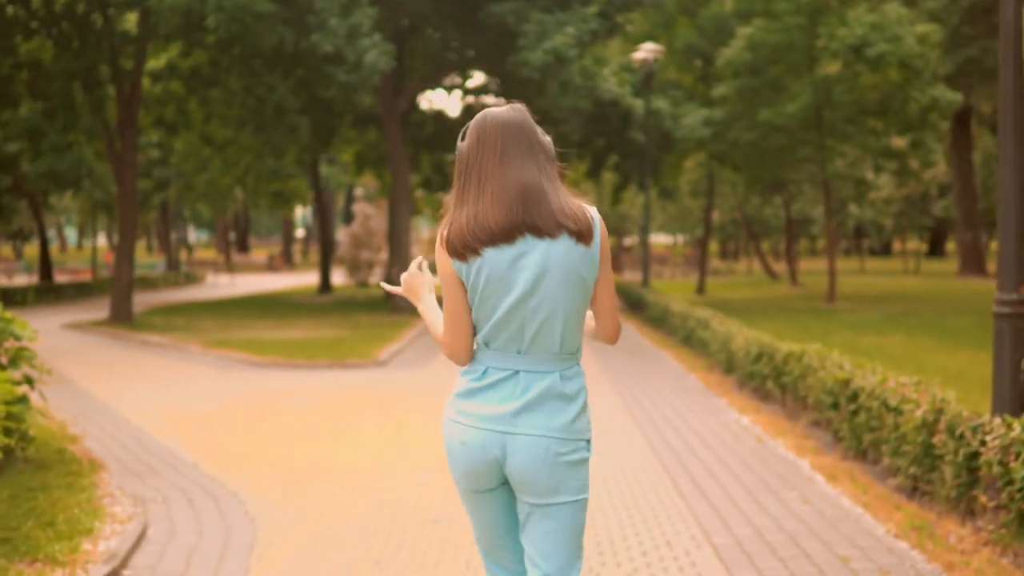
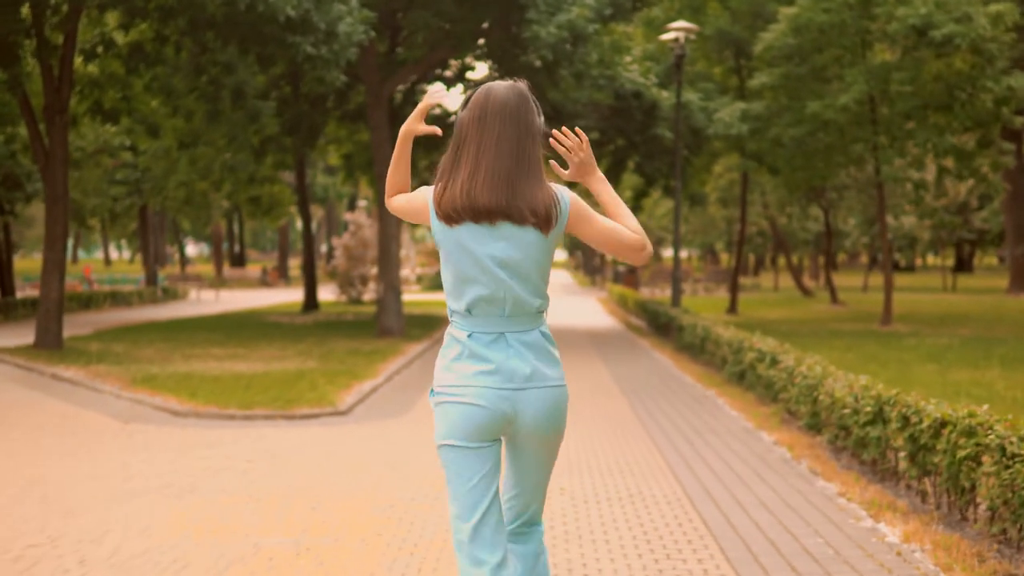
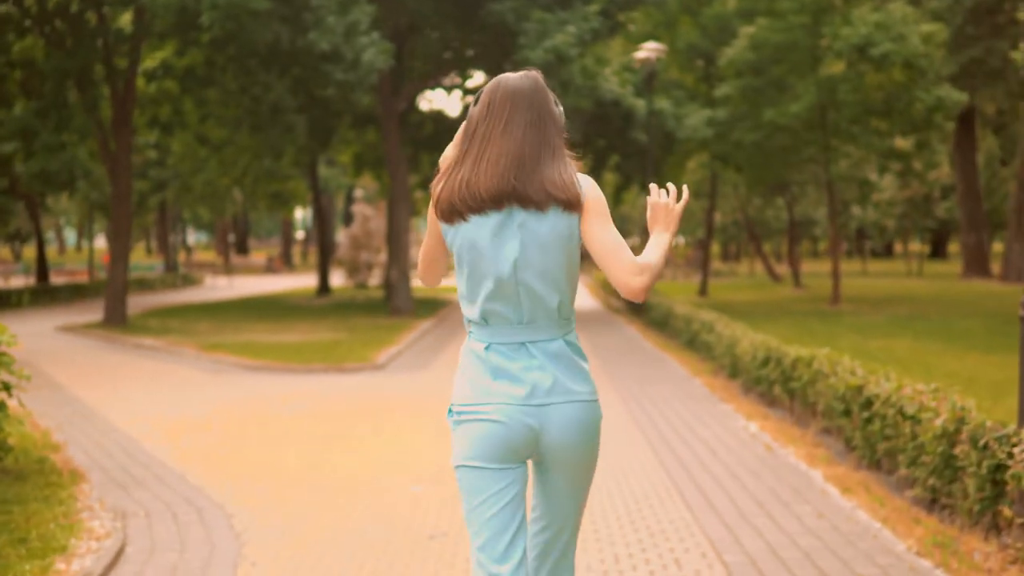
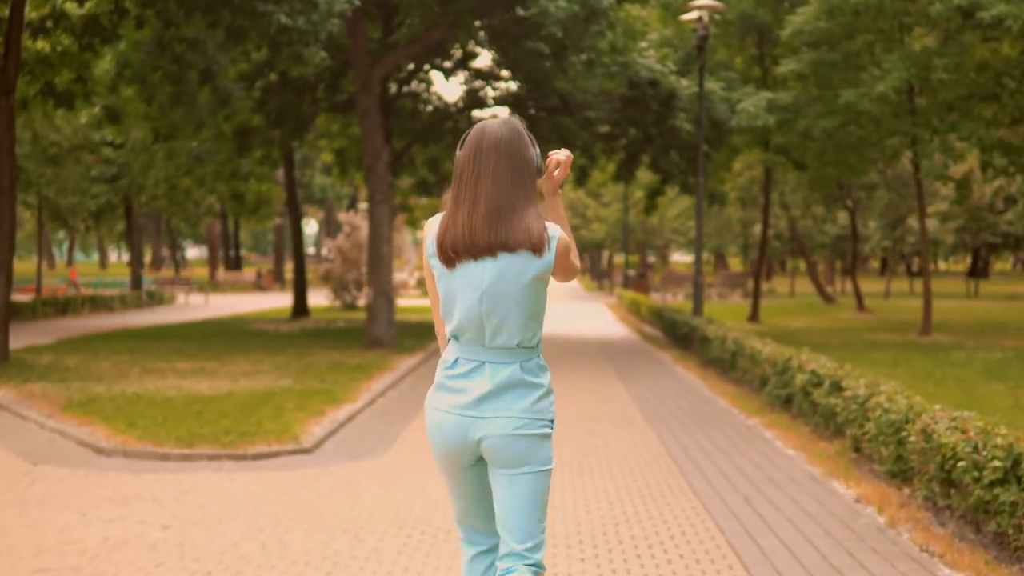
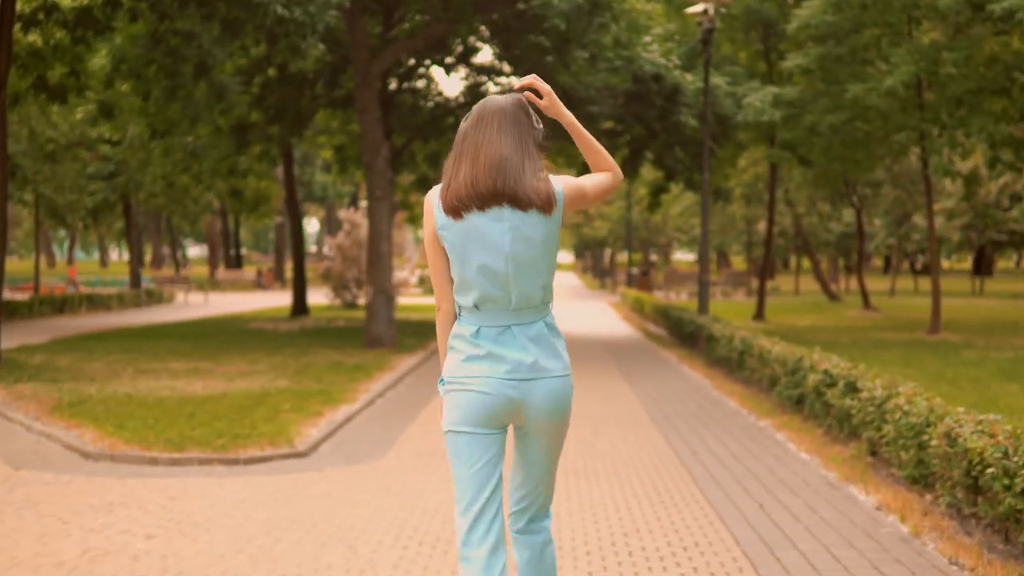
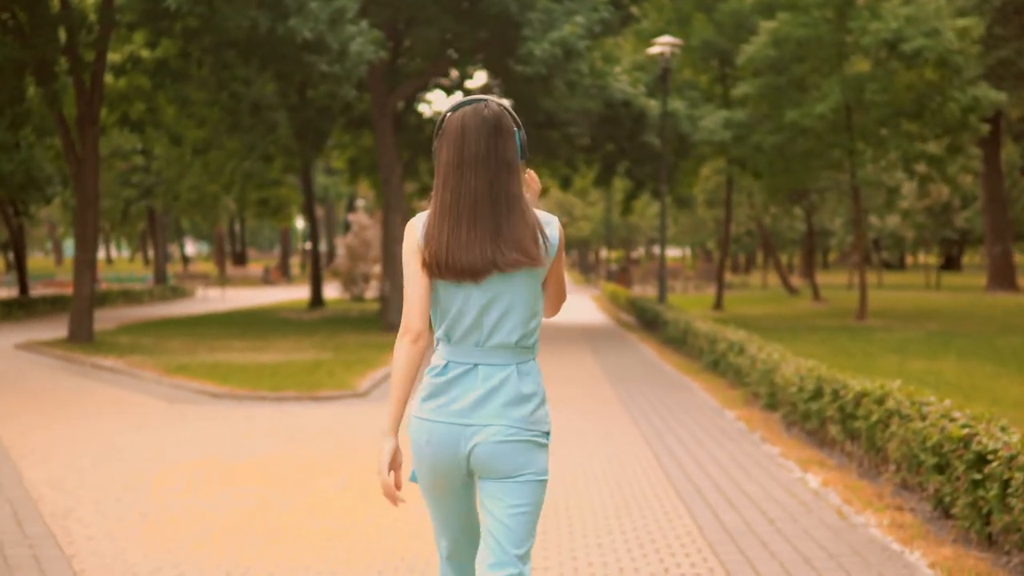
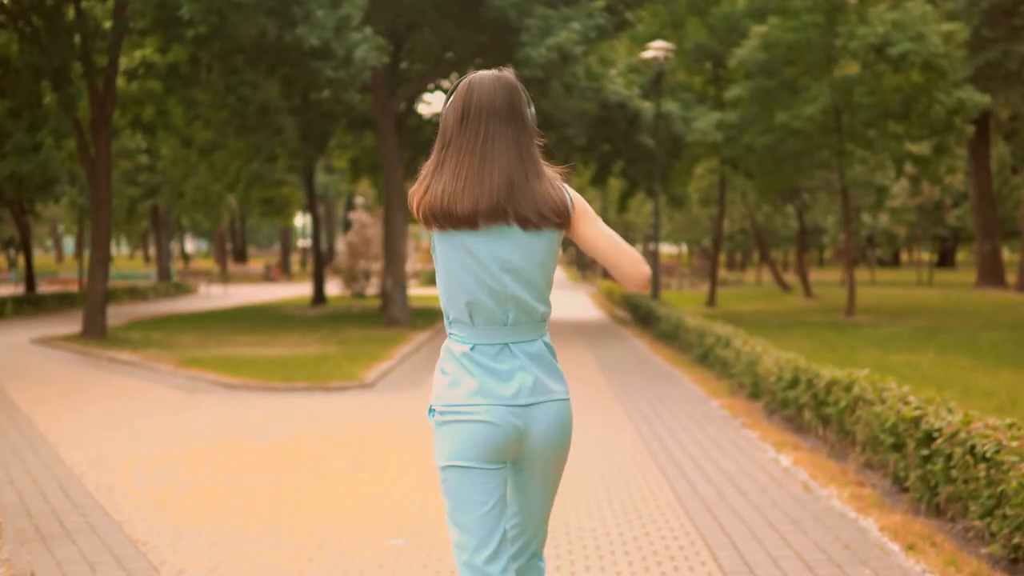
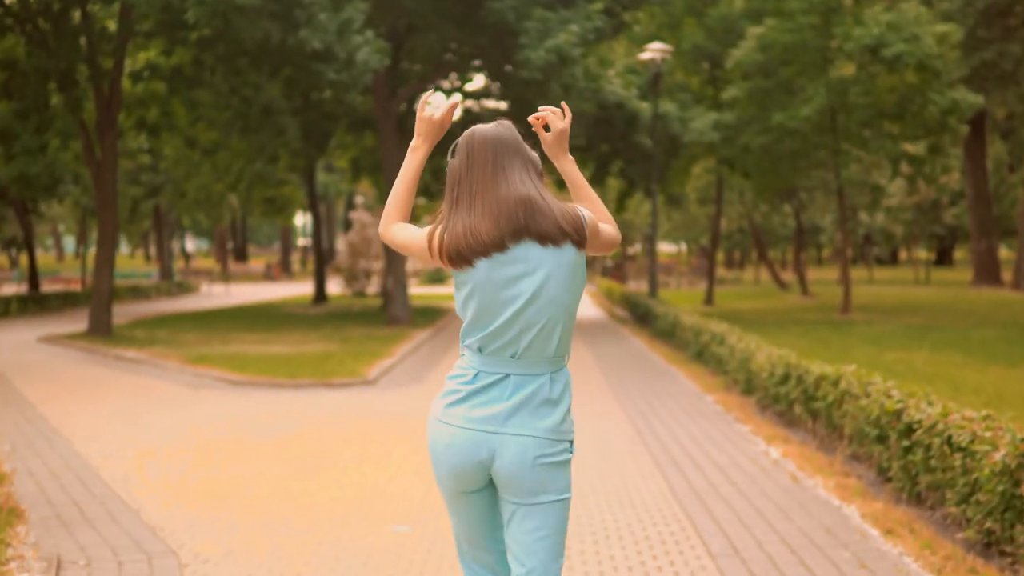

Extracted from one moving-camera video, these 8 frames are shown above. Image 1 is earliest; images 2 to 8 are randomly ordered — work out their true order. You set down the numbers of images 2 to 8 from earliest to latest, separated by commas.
3, 8, 7, 6, 2, 4, 5
